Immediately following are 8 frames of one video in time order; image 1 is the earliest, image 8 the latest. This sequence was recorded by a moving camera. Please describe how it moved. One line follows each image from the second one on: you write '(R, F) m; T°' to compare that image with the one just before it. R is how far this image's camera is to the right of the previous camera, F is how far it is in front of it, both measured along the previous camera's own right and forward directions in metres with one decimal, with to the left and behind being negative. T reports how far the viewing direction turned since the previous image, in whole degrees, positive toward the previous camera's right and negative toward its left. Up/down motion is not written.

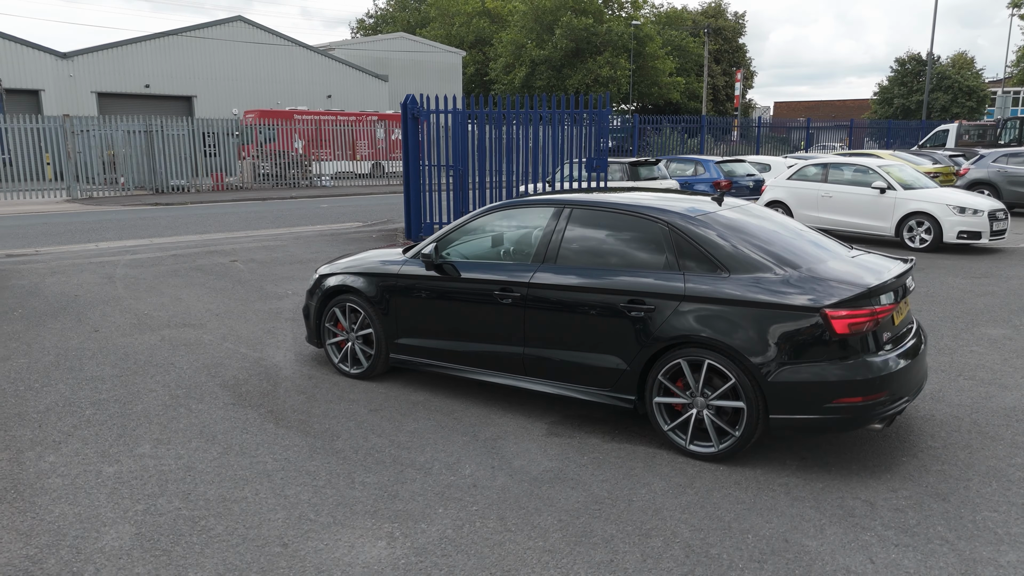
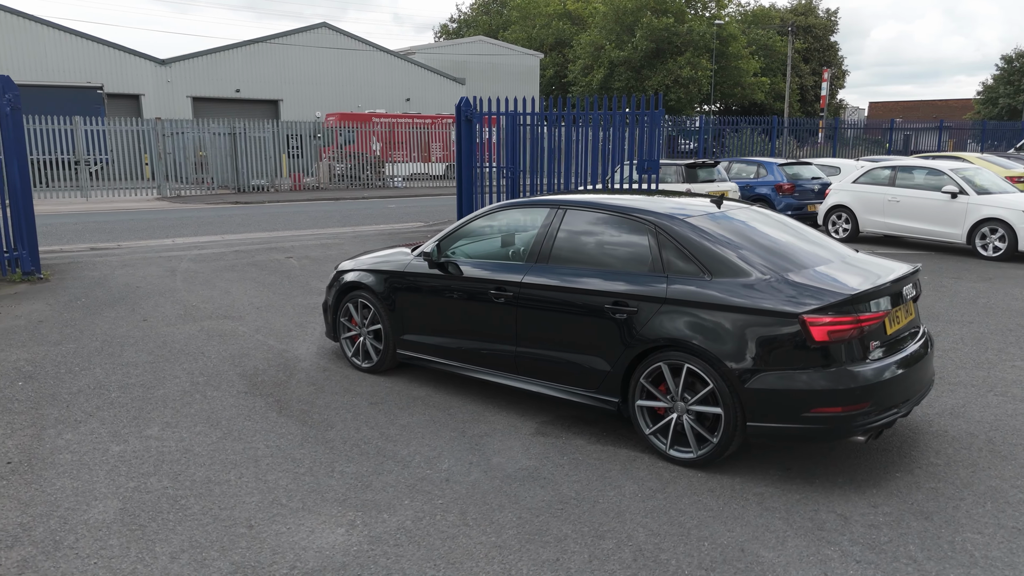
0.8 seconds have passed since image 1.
(+0.6, 0.0) m; -6°
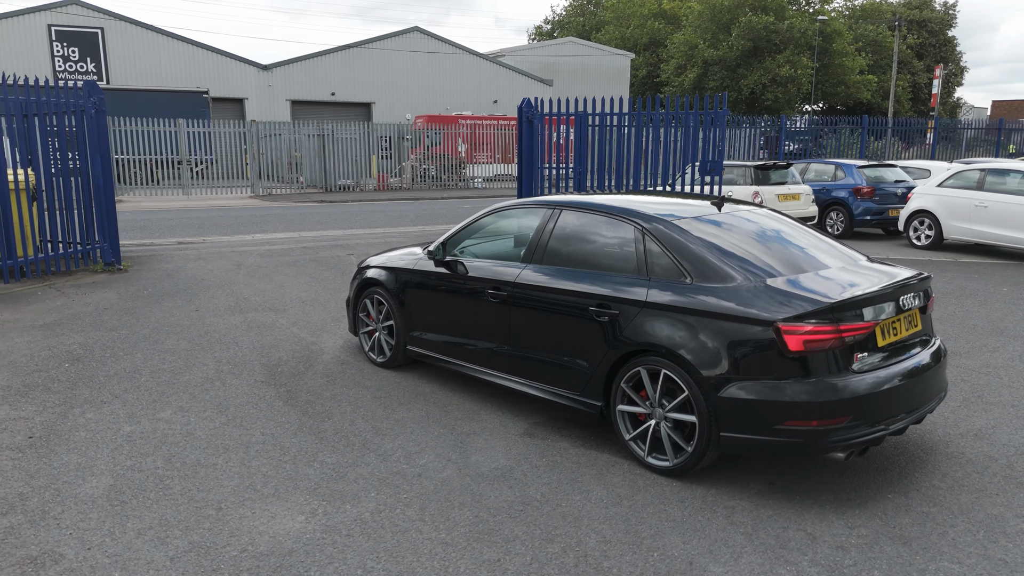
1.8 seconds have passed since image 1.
(+0.6, 0.0) m; -7°
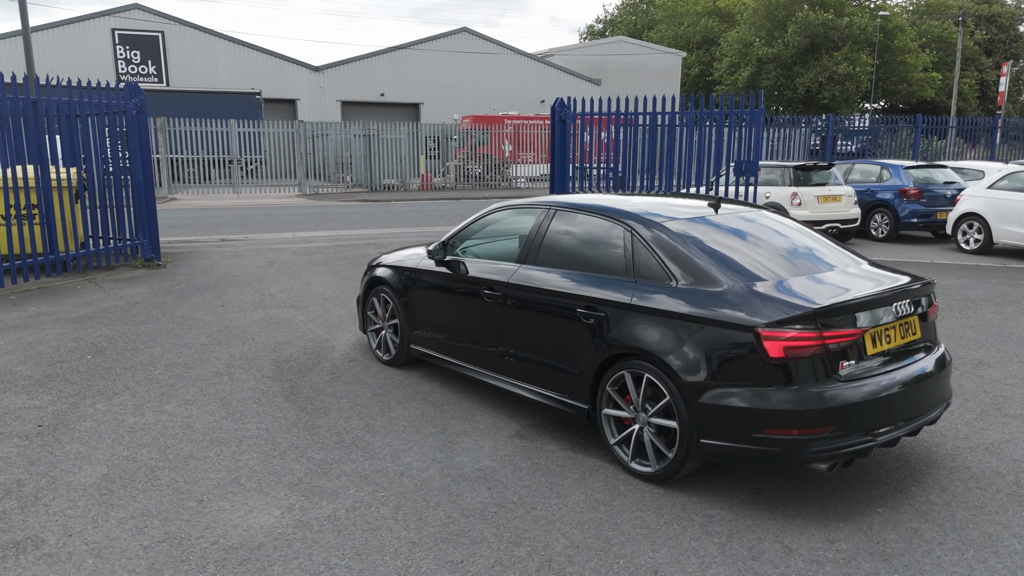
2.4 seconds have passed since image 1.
(+0.4, 0.0) m; -4°
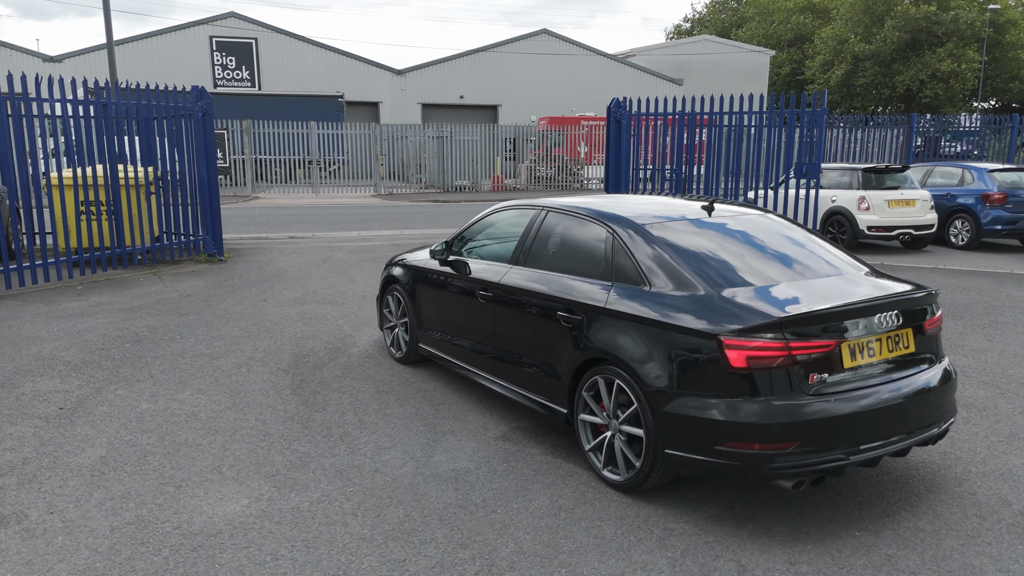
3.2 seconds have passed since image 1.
(+0.6, +0.1) m; -6°
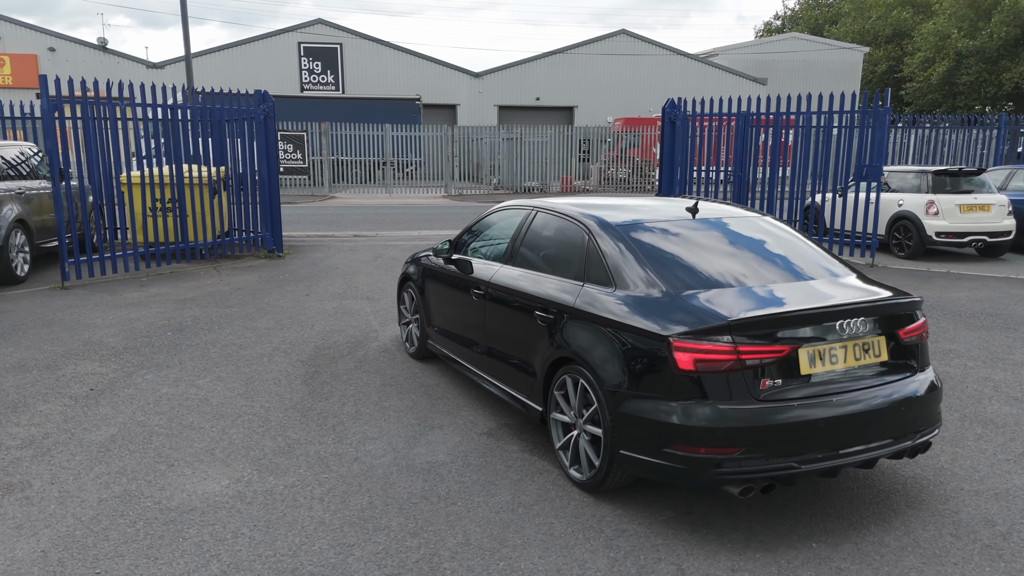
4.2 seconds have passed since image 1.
(+0.6, 0.0) m; -6°
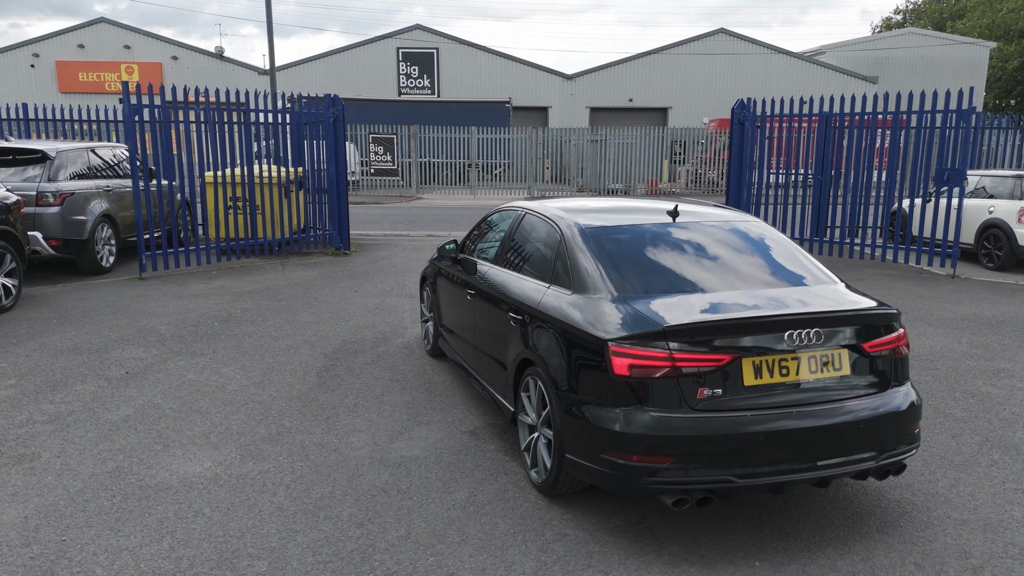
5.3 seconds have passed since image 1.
(+0.7, 0.0) m; -8°
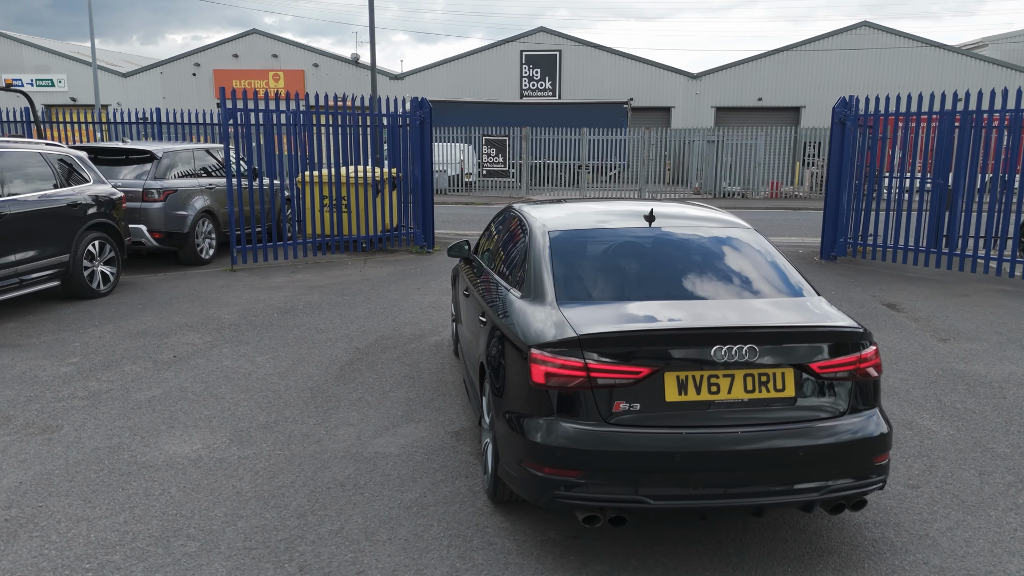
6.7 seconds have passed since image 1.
(+0.9, +0.1) m; -10°
